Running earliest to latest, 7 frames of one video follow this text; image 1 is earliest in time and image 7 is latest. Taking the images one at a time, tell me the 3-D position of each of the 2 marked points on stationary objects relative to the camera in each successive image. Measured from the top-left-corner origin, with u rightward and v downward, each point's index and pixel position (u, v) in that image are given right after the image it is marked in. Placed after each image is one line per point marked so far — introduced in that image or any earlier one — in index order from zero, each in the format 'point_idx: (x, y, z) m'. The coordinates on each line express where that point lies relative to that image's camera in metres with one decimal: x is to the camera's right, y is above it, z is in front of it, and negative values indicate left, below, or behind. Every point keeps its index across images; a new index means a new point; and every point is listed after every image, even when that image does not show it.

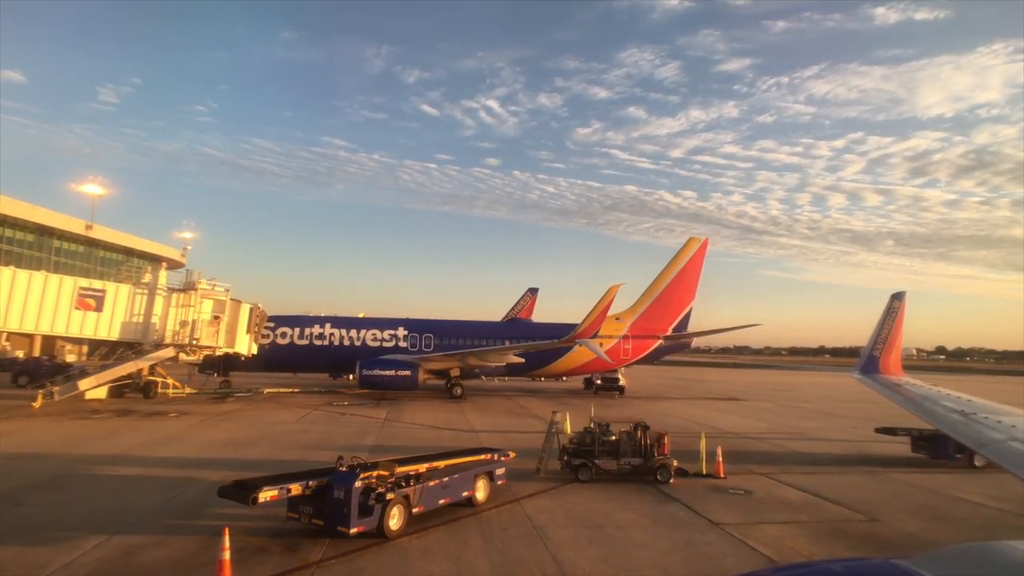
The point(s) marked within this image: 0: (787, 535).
0: (+4.2, -3.7, +8.9) m
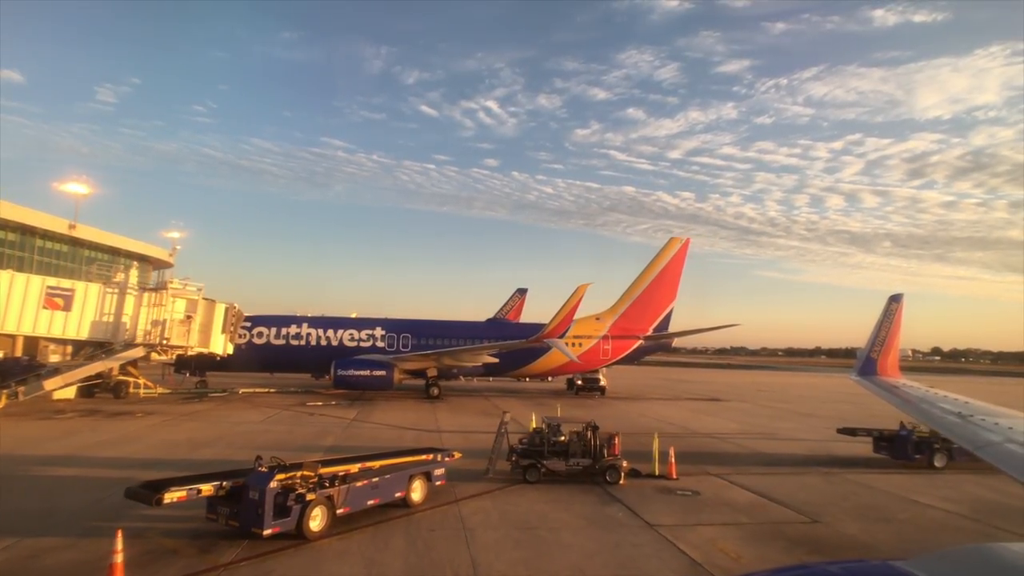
0: (+3.2, -3.7, +8.8) m
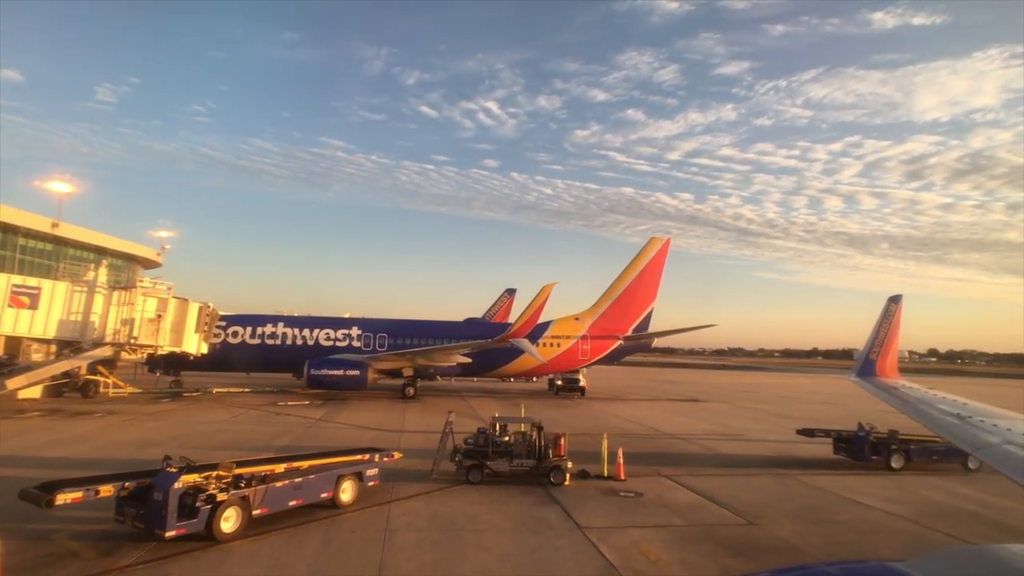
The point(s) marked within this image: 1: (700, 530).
0: (+2.0, -3.7, +8.6) m
1: (+3.0, -3.8, +9.1) m
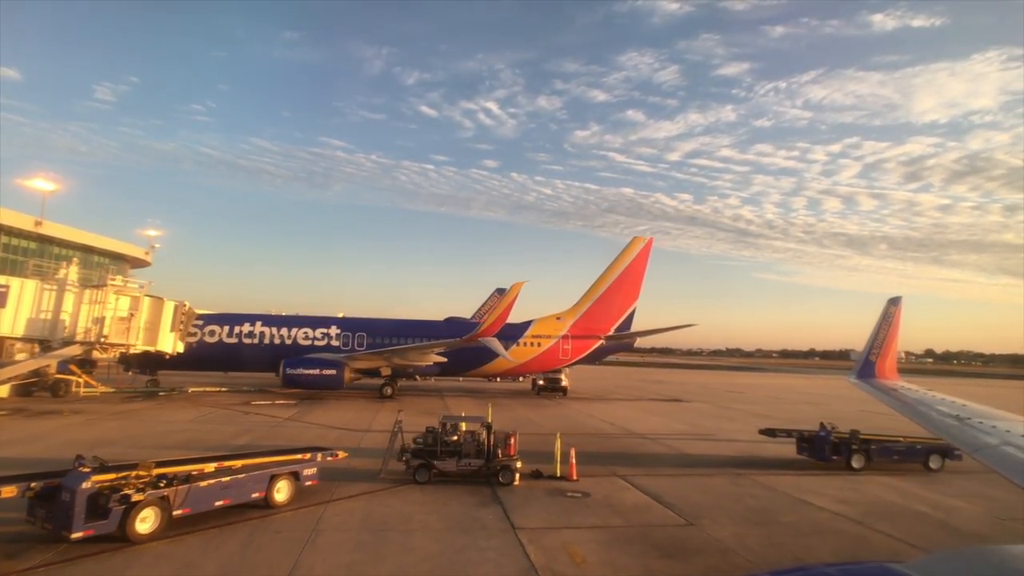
0: (+1.0, -3.6, +8.5) m
1: (+1.9, -3.7, +9.0) m
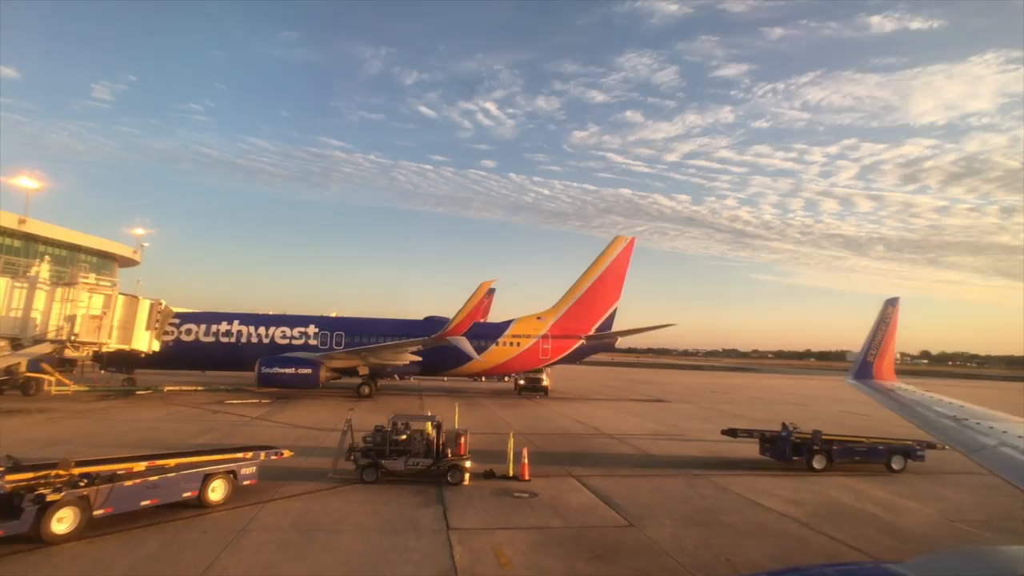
0: (0.0, -3.6, +8.3) m
1: (+0.9, -3.7, +8.9) m
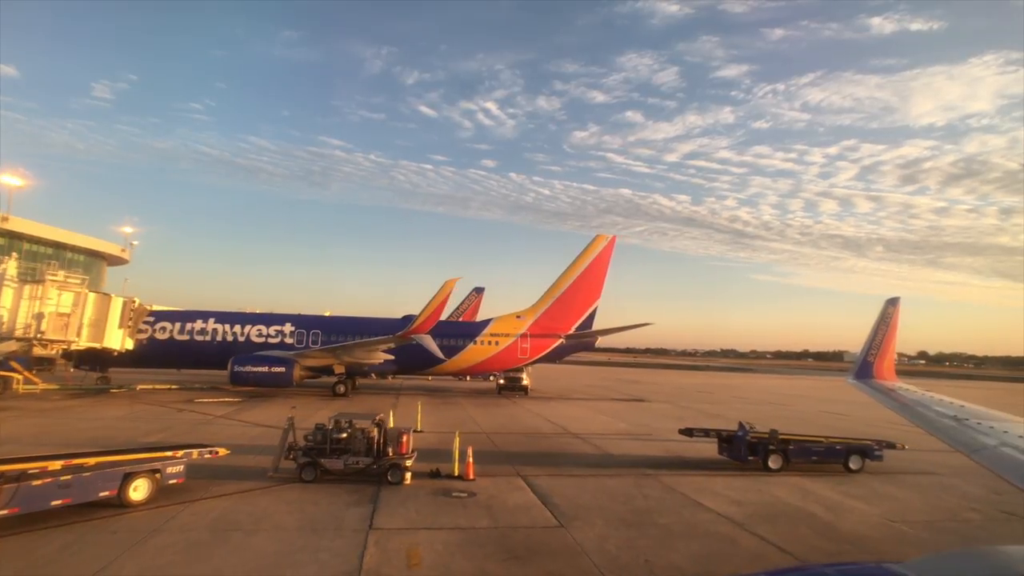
0: (-1.1, -3.5, +8.2) m
1: (-0.2, -3.6, +8.7) m
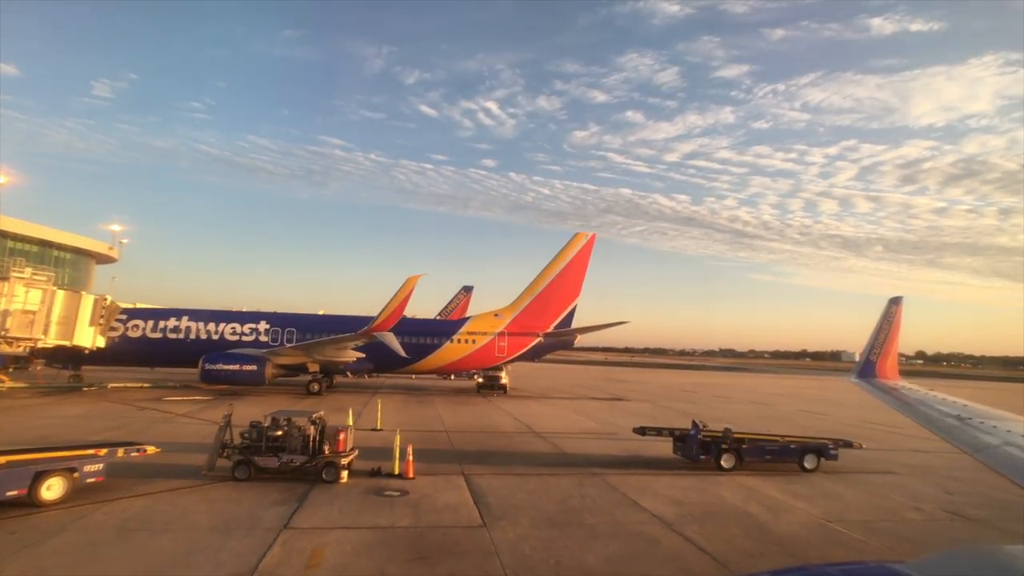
0: (-2.3, -3.4, +8.0) m
1: (-1.4, -3.6, +8.5) m
